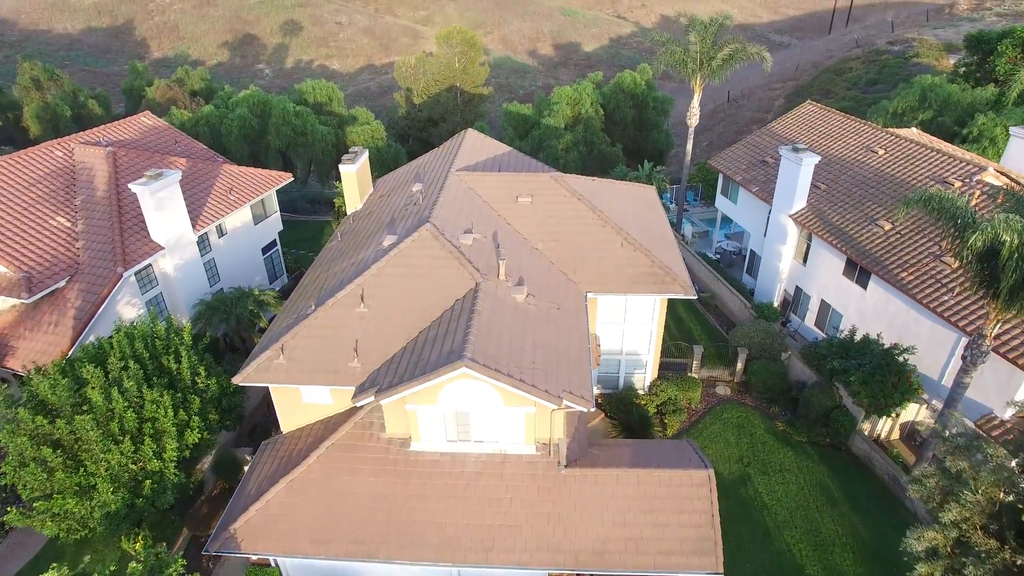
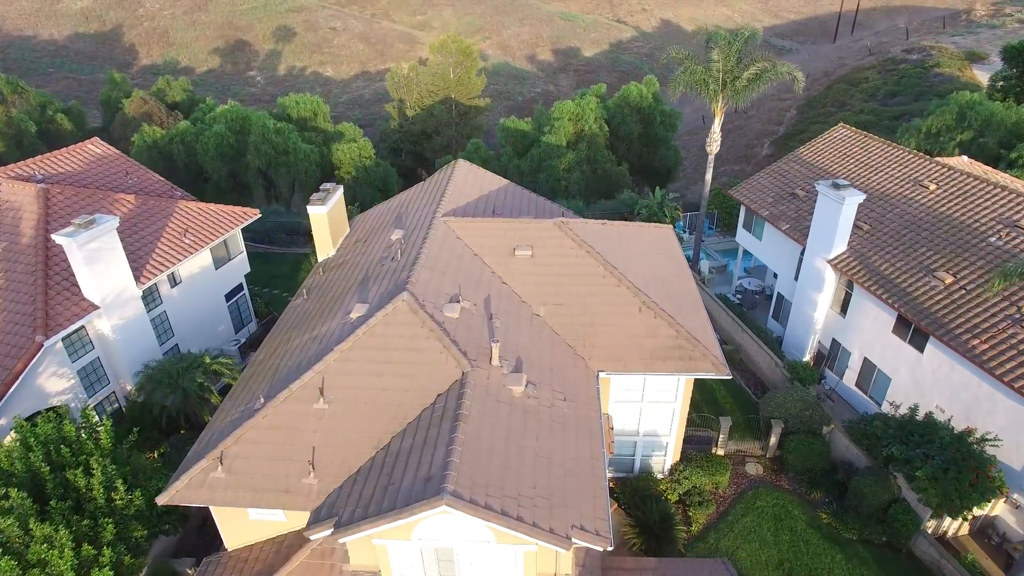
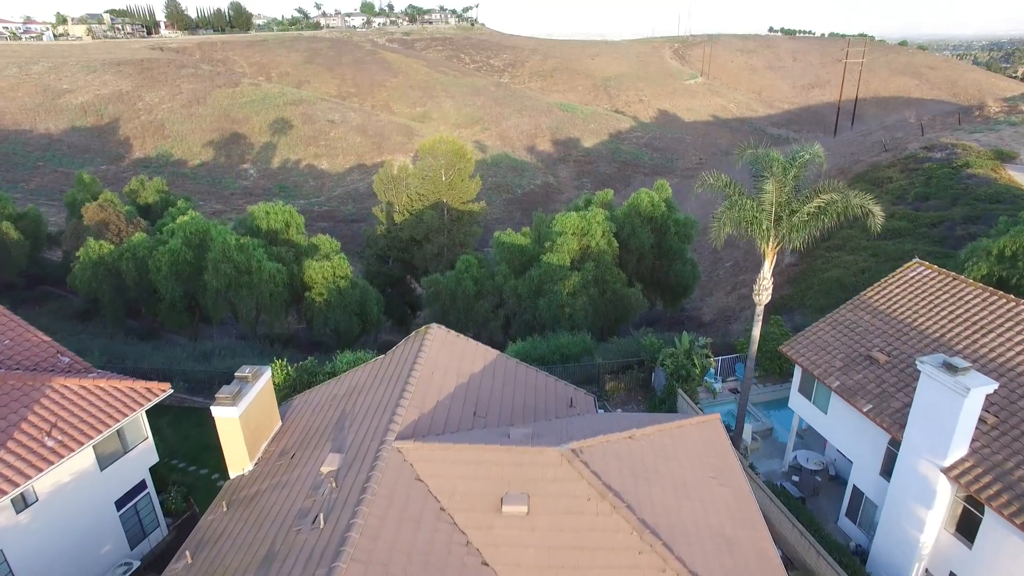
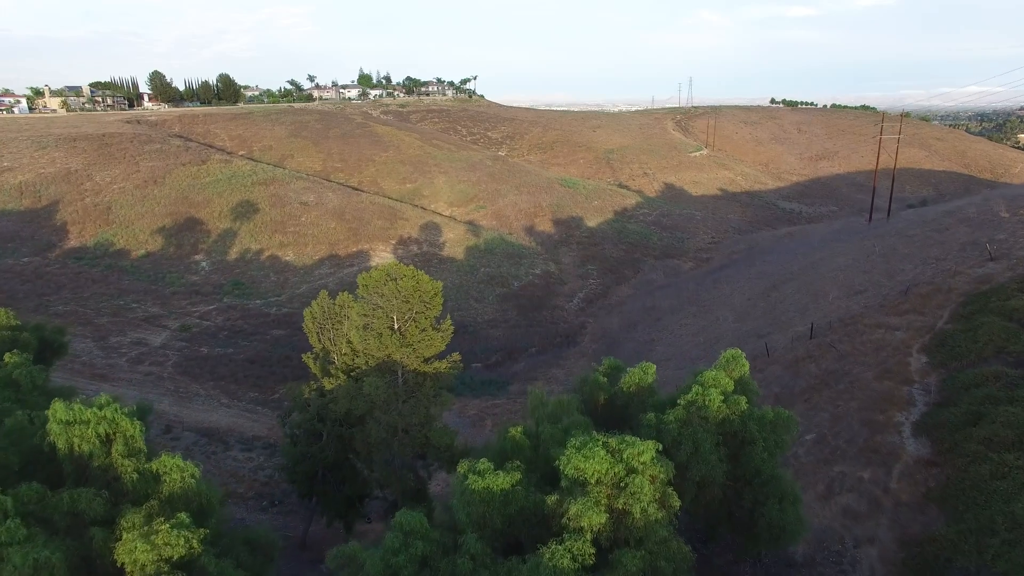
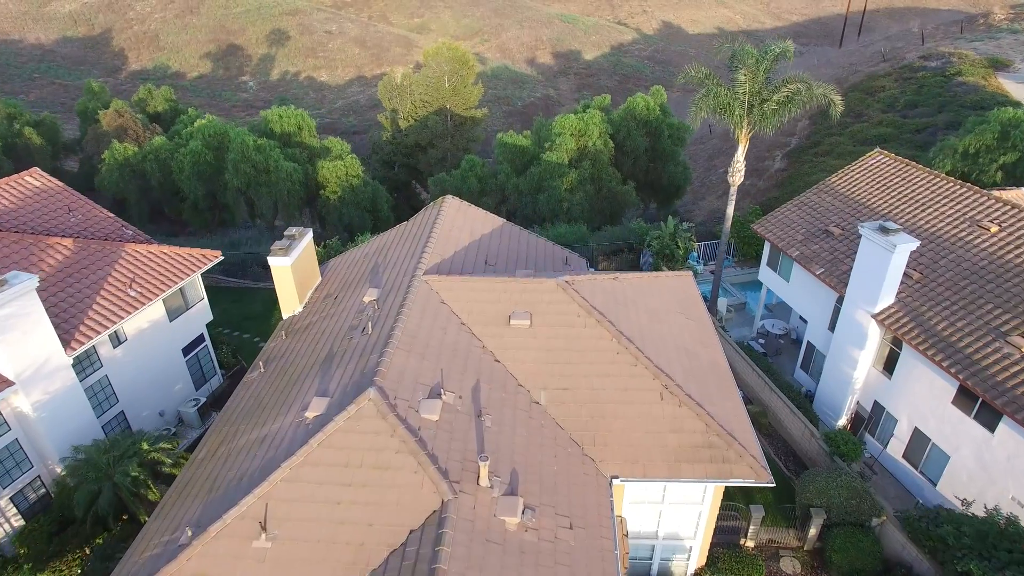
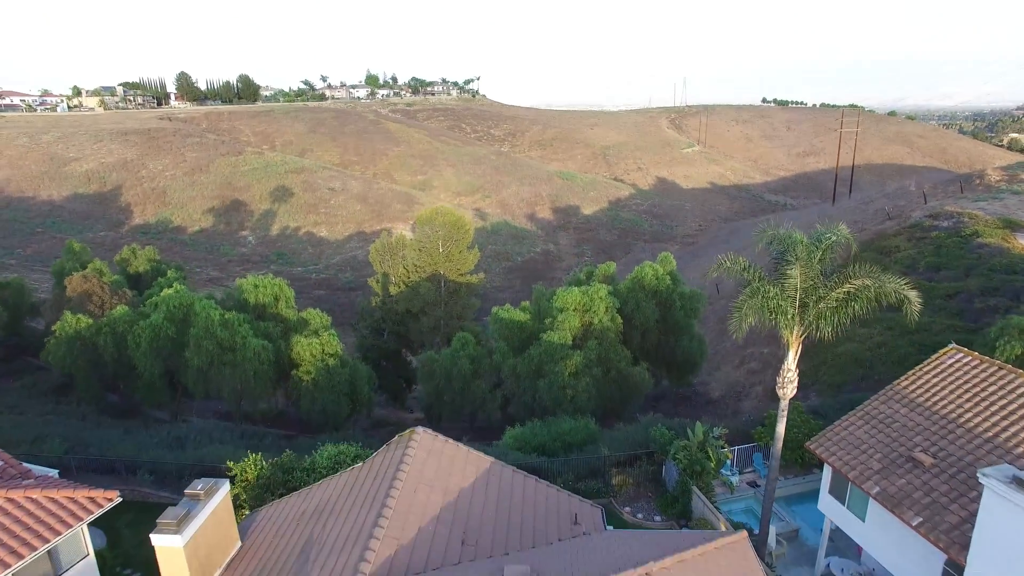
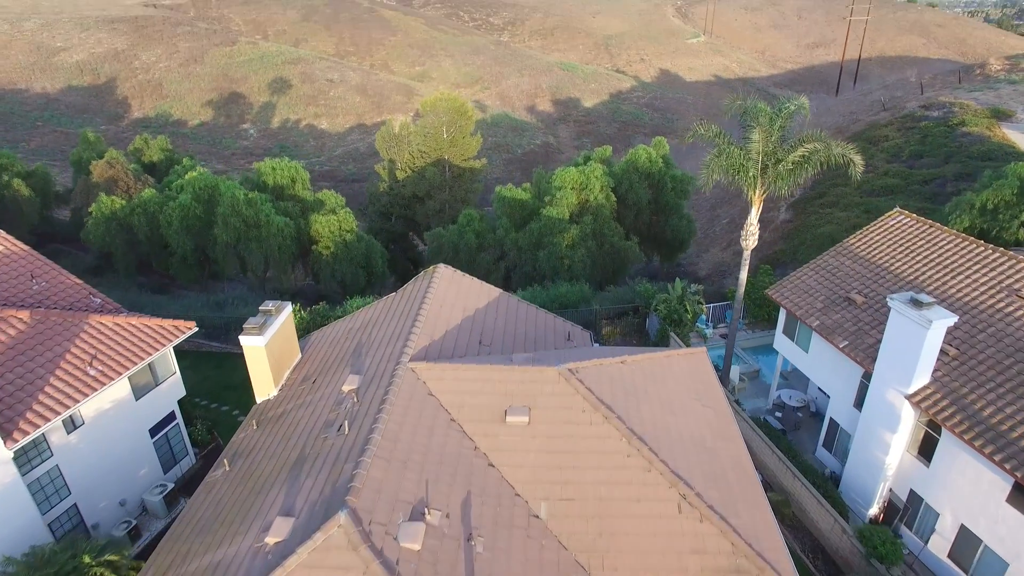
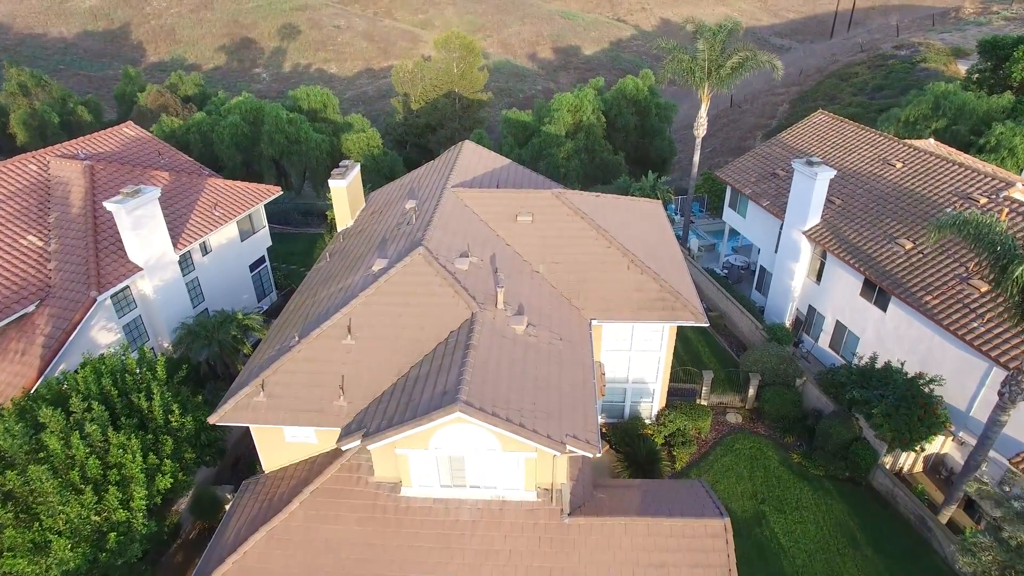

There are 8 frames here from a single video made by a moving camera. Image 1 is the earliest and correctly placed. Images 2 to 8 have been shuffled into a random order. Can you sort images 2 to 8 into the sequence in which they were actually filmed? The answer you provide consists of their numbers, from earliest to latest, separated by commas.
8, 2, 5, 7, 3, 6, 4
